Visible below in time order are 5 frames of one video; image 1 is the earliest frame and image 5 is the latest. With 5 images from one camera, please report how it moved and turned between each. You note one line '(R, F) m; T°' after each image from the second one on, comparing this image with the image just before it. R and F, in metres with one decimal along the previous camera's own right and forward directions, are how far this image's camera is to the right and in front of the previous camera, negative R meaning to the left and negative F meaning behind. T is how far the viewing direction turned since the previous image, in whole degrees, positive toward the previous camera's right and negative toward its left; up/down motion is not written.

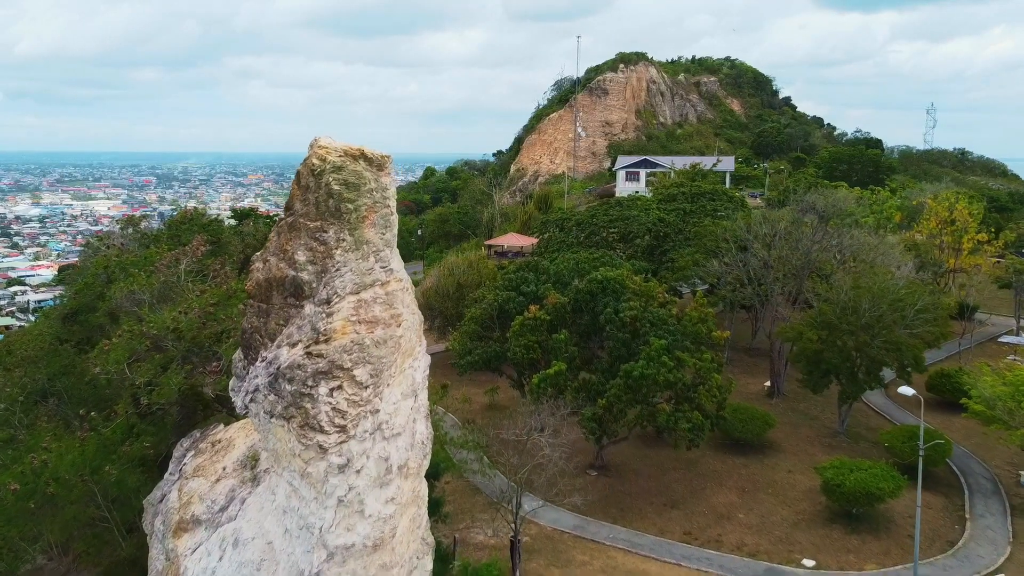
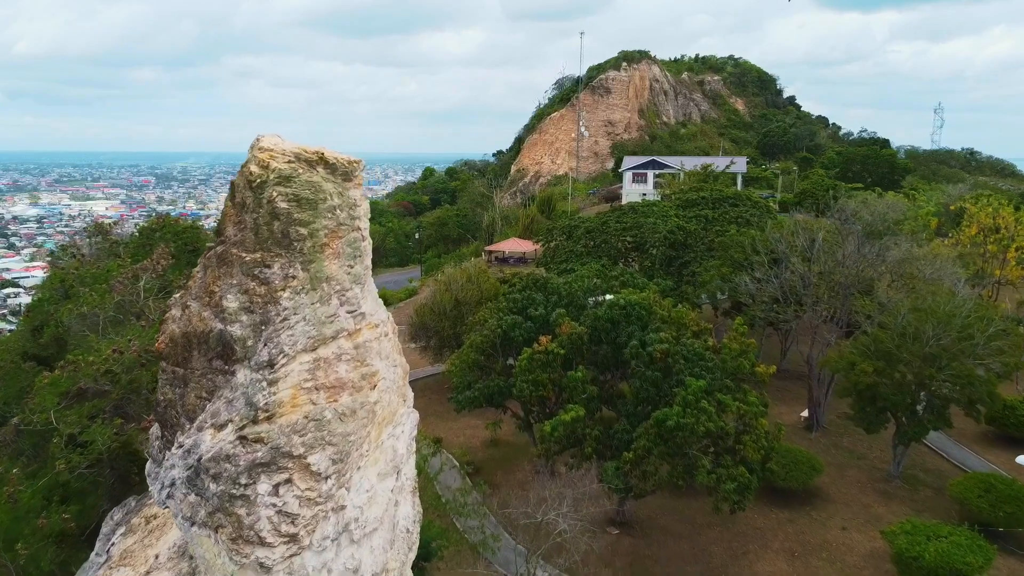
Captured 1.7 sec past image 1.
(-0.2, +2.8) m; 0°
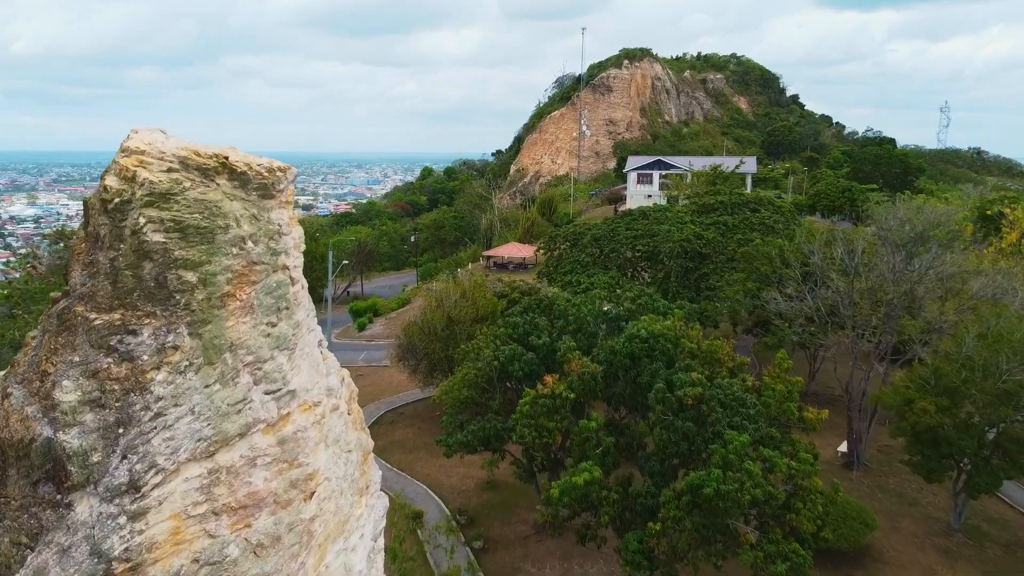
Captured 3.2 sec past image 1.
(0.0, +2.6) m; 0°
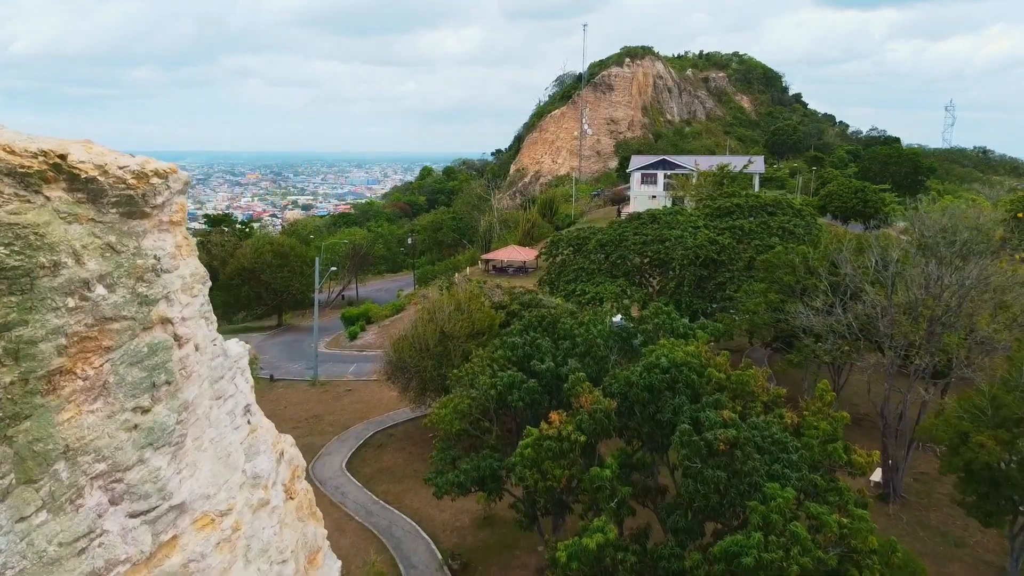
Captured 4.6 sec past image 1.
(0.0, +1.8) m; 0°
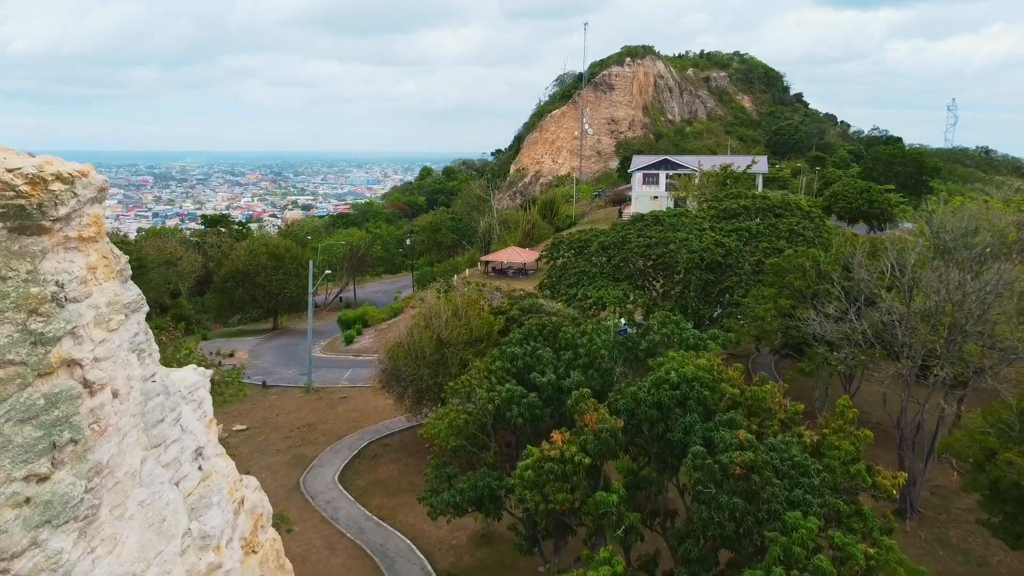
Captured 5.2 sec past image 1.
(0.0, +0.8) m; 0°
